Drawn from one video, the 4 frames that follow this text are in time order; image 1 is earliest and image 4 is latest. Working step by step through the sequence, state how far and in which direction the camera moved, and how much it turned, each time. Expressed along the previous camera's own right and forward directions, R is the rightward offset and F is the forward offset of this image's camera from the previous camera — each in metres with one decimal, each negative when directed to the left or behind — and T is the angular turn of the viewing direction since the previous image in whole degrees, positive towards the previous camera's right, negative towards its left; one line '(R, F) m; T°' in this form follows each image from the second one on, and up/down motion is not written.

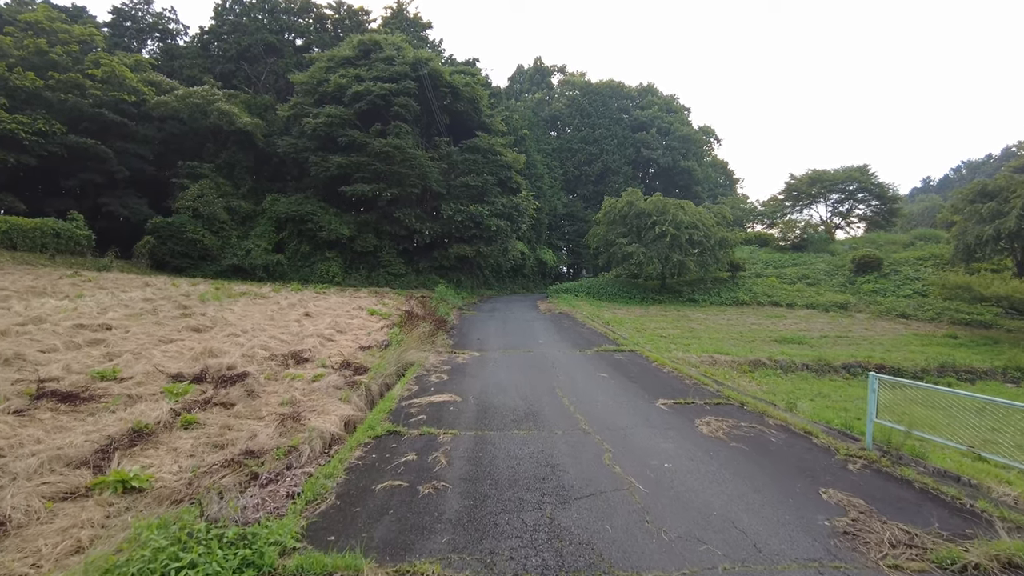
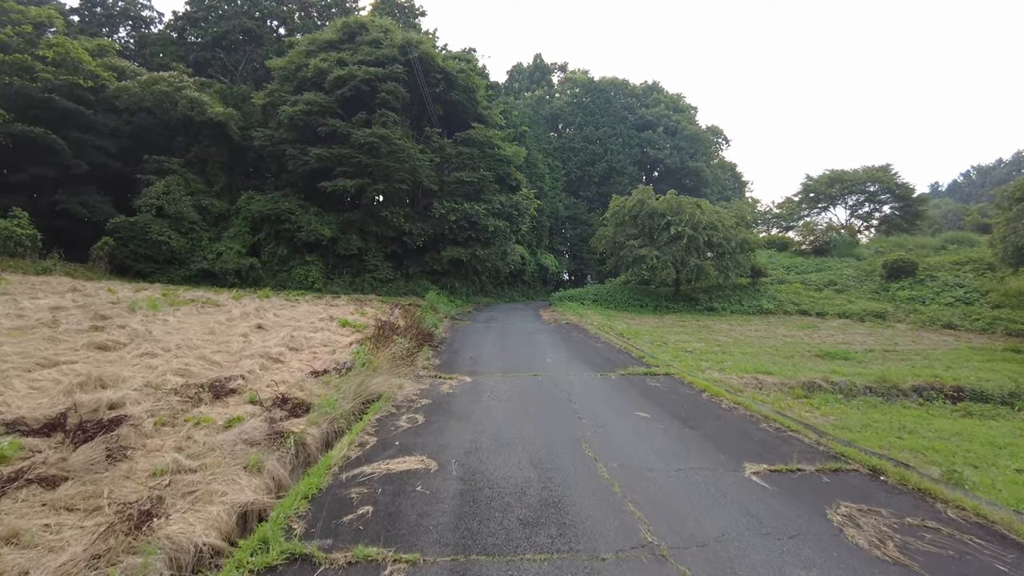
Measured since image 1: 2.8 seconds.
(0.0, +1.7) m; 0°
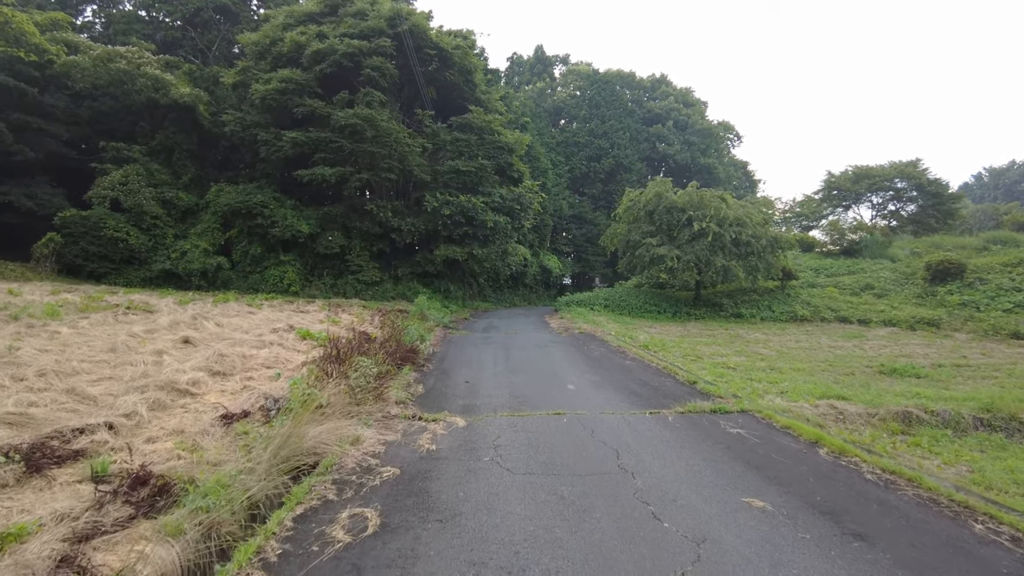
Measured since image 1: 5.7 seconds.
(-0.1, +1.7) m; 0°
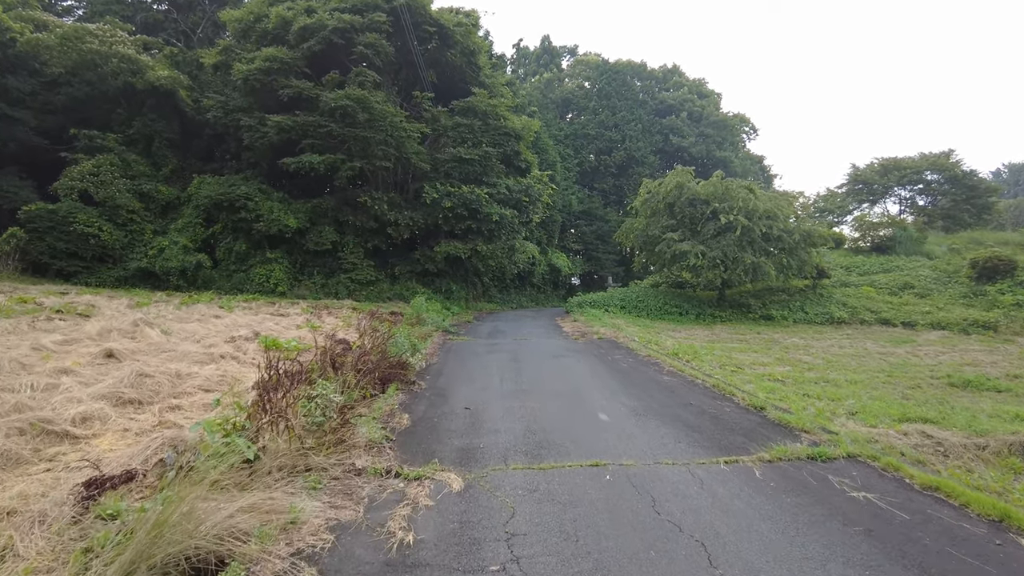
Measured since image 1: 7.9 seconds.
(-0.1, +1.2) m; 0°
